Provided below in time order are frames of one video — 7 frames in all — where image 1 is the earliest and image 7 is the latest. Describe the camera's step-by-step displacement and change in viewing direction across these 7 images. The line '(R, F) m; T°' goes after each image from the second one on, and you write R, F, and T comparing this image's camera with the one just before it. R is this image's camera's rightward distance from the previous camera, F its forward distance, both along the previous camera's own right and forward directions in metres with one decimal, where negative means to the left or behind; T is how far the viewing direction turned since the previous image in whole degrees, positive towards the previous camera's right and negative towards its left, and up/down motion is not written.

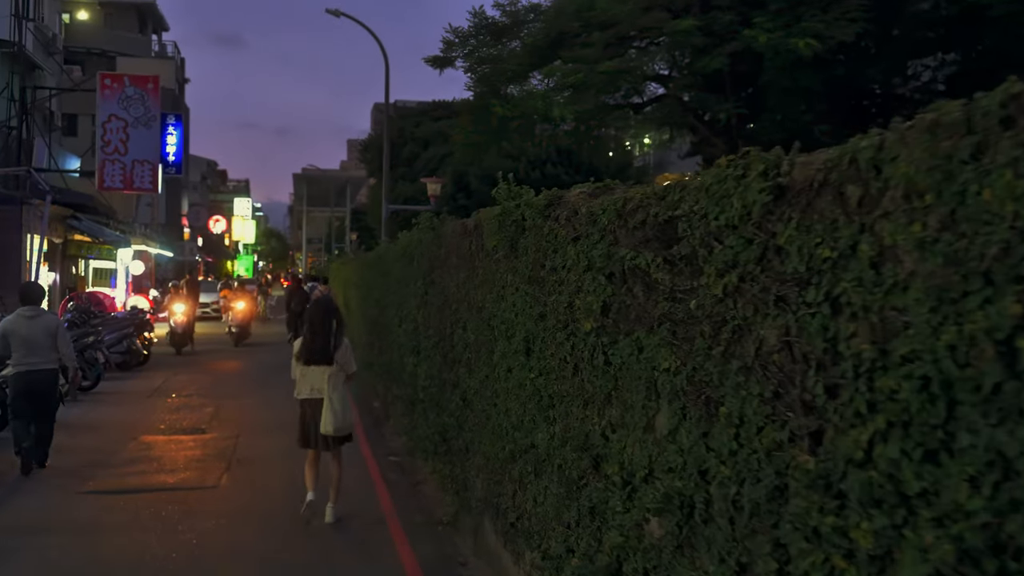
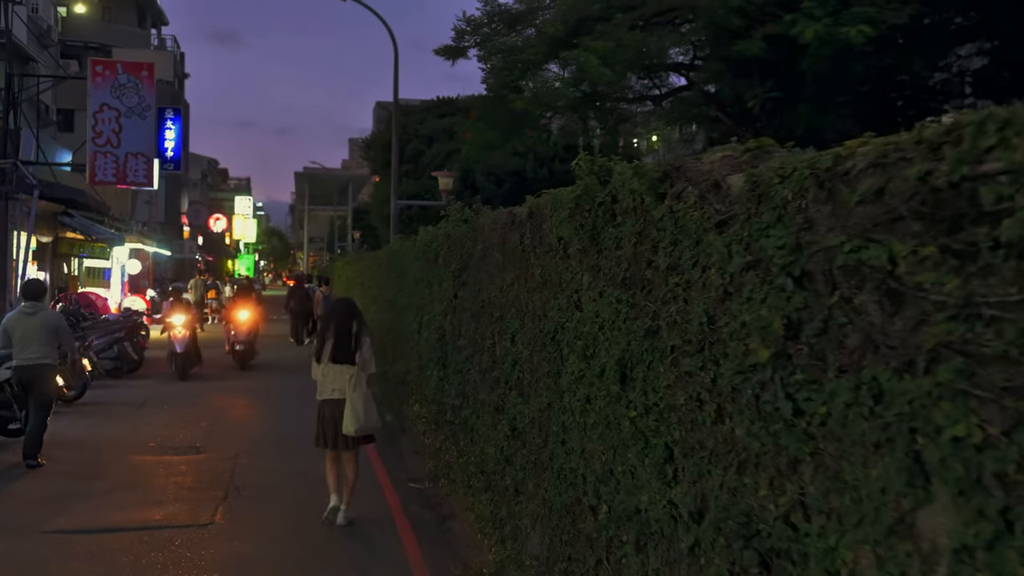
(-0.3, +1.5) m; 0°
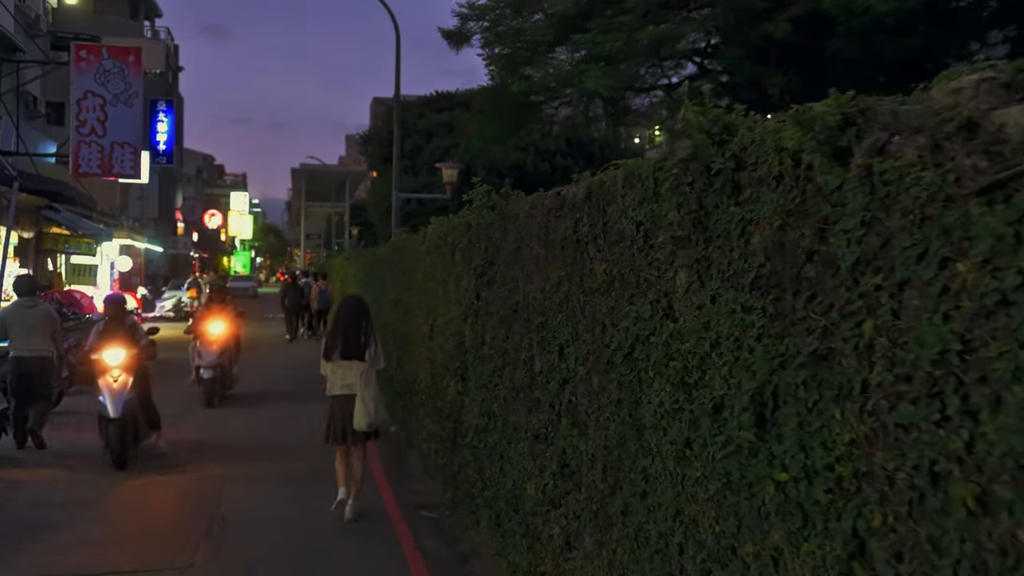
(-0.2, +1.3) m; 0°
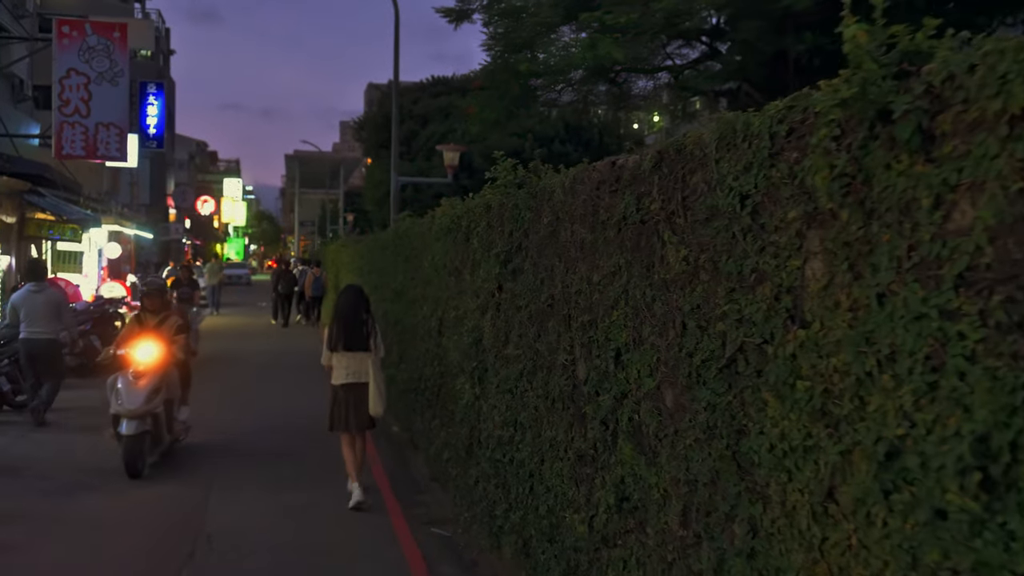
(-0.2, +0.9) m; 0°
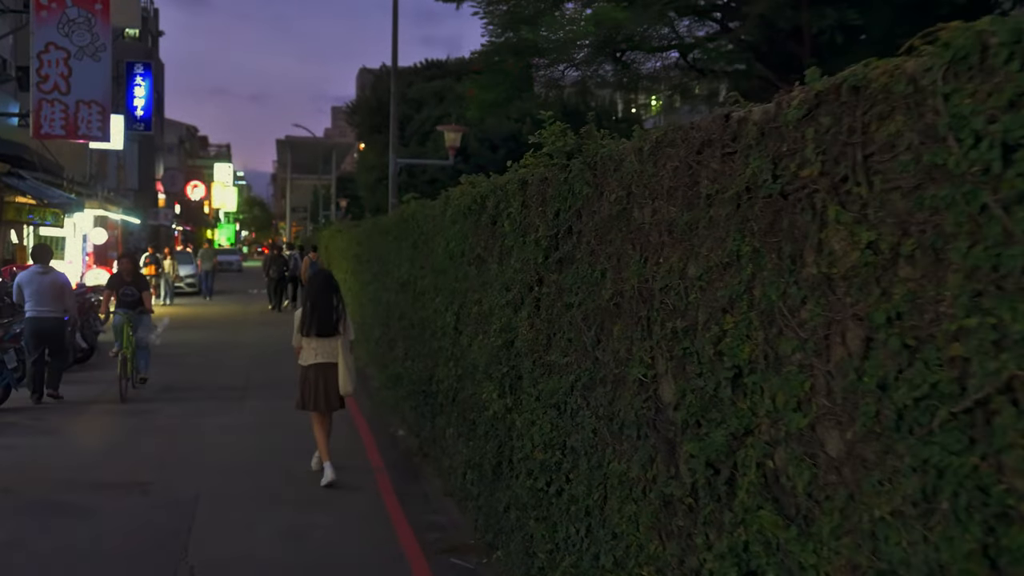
(-0.3, +1.1) m; 0°
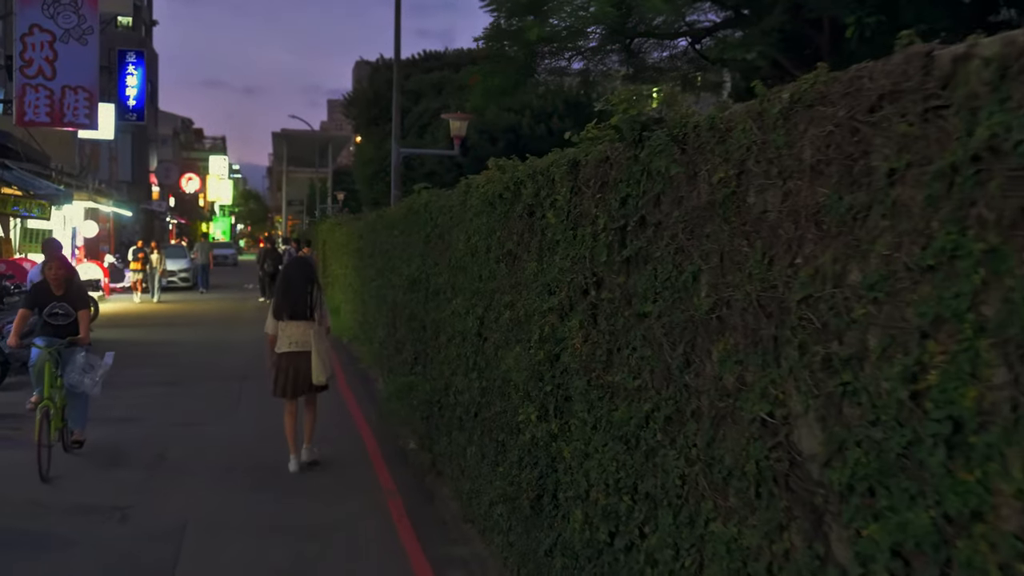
(-0.2, +0.9) m; 0°
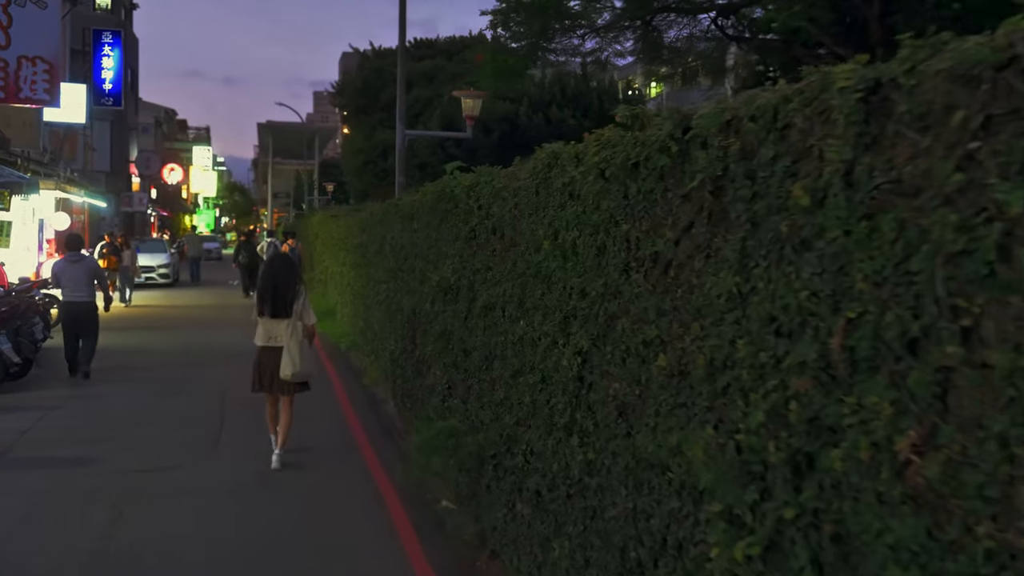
(-0.6, +2.3) m; +1°
